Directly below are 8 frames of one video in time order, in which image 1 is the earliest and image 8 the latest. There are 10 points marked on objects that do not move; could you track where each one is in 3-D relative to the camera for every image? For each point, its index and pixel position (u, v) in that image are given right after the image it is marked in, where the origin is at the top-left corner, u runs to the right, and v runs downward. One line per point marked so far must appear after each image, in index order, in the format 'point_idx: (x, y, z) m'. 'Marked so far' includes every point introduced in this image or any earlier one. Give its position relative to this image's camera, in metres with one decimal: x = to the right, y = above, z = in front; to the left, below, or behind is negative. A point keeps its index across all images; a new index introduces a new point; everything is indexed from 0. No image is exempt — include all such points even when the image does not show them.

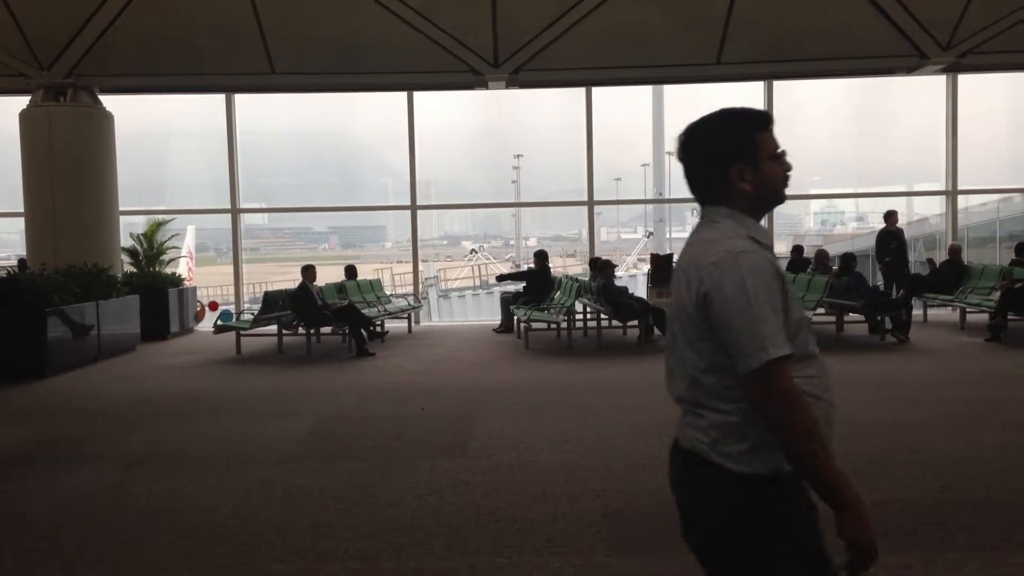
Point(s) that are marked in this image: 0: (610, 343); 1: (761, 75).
0: (+0.9, -0.5, +8.4) m
1: (+2.5, +2.1, +9.1) m
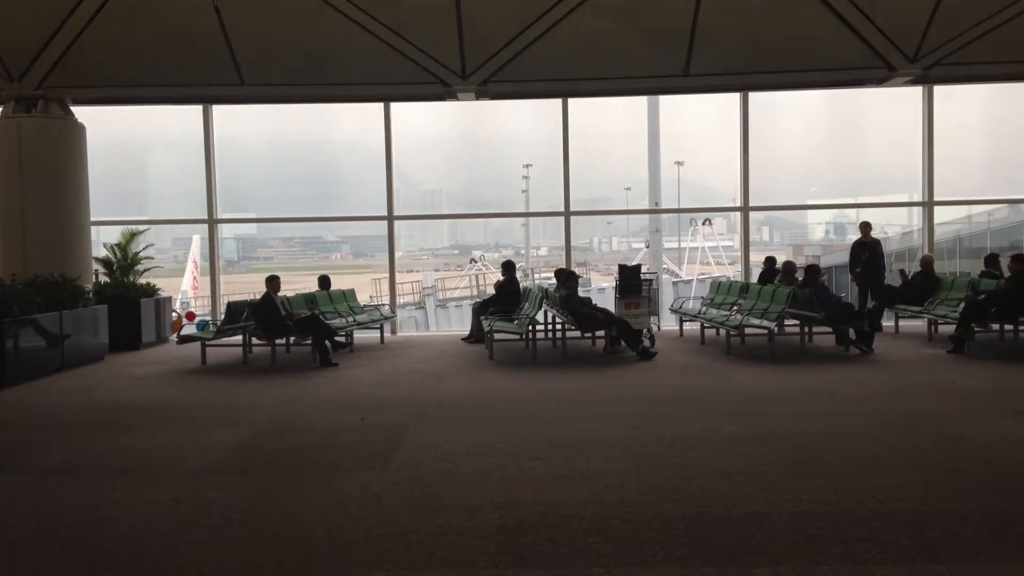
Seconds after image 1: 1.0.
0: (+0.6, -0.6, +8.4) m
1: (+2.2, +2.0, +9.1) m
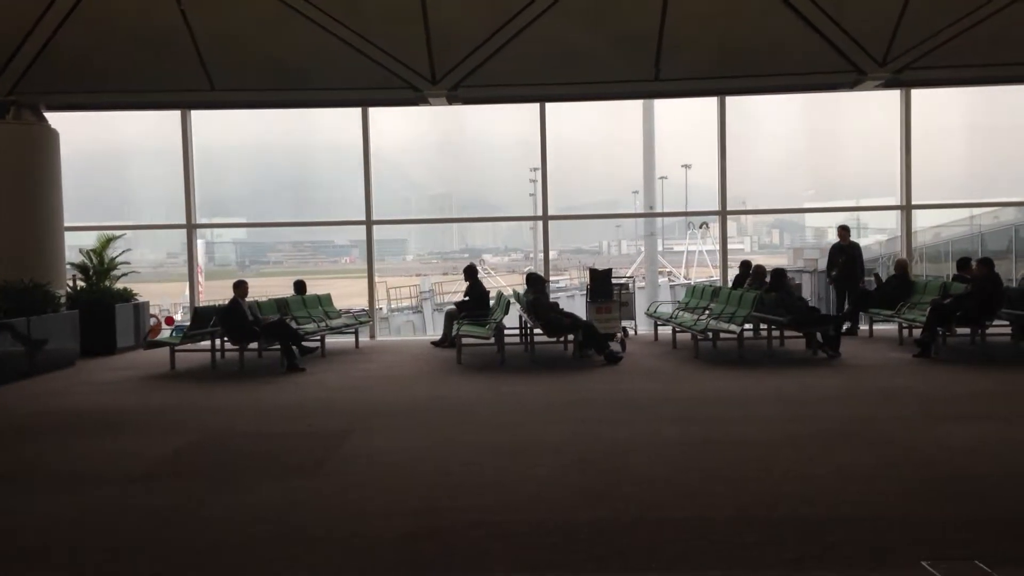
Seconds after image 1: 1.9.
0: (+0.3, -0.6, +8.4) m
1: (+1.9, +1.9, +9.1) m
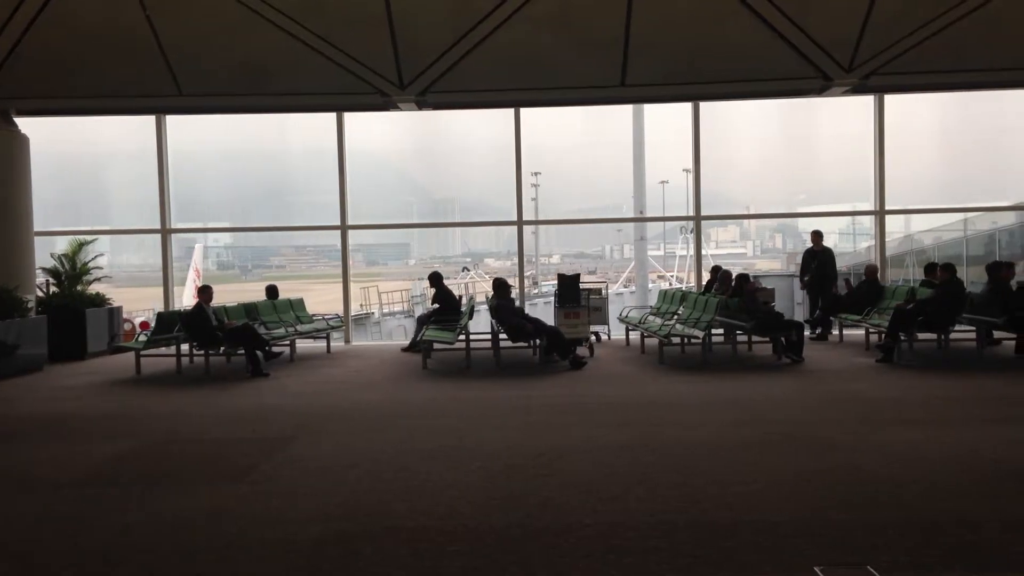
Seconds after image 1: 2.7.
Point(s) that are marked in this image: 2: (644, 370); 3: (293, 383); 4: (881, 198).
0: (0.0, -0.7, +8.4) m
1: (+1.6, +1.9, +9.1) m
2: (+1.1, -0.7, +8.0) m
3: (-1.8, -0.8, +7.6) m
4: (+4.7, +1.2, +11.8) m
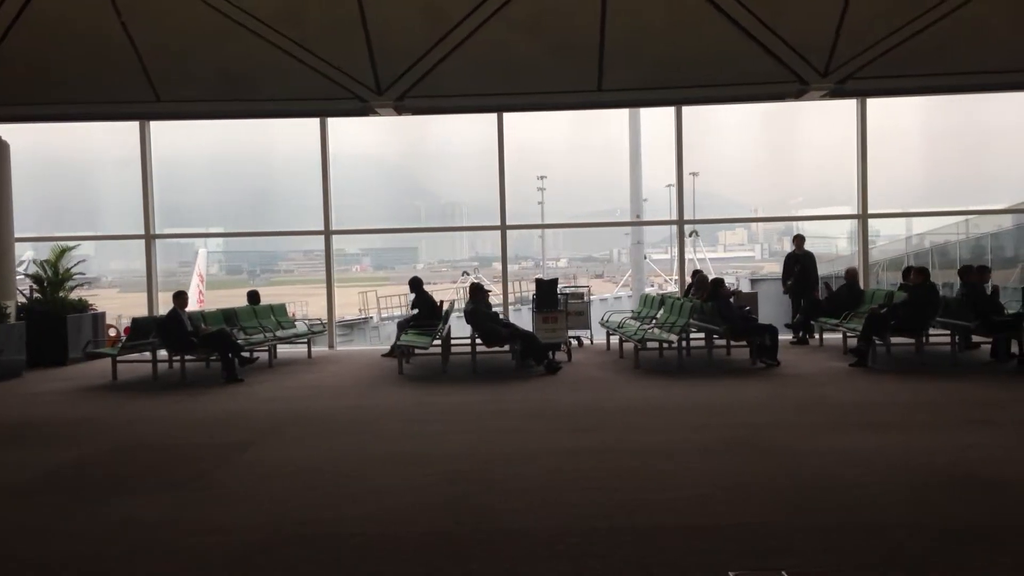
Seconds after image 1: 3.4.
0: (-0.2, -0.7, +8.4) m
1: (+1.3, +1.8, +9.1) m
2: (+0.9, -0.8, +8.0) m
3: (-2.0, -0.8, +7.6) m
4: (+4.5, +1.1, +11.8) m
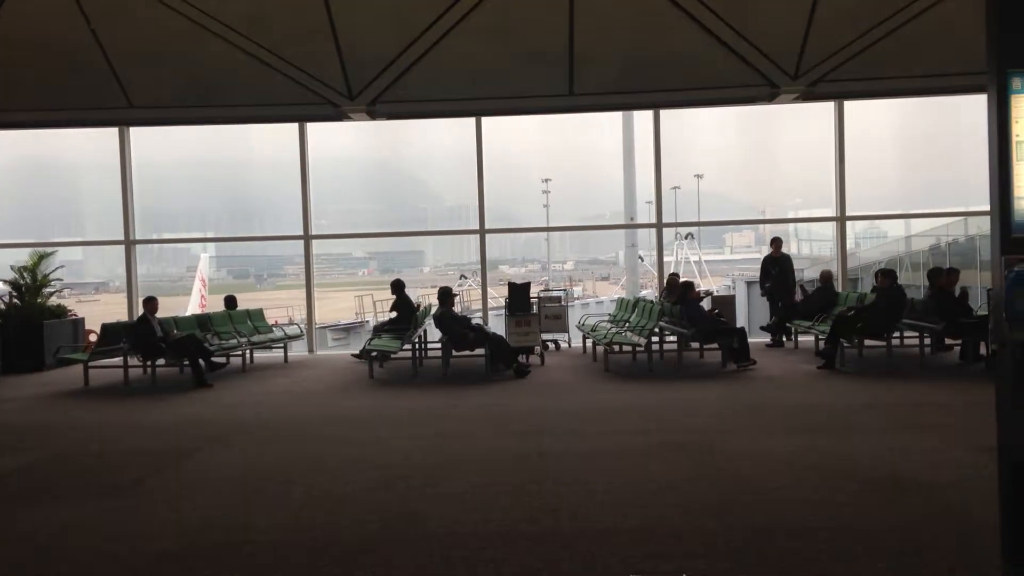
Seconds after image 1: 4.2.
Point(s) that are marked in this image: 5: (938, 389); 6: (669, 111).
0: (-0.5, -0.8, +8.4) m
1: (+1.1, +1.8, +9.2) m
2: (+0.7, -0.8, +8.0) m
3: (-2.3, -0.9, +7.6) m
4: (+4.3, +1.1, +11.9) m
5: (+3.2, -0.7, +6.8) m
6: (+2.1, +2.3, +12.1) m
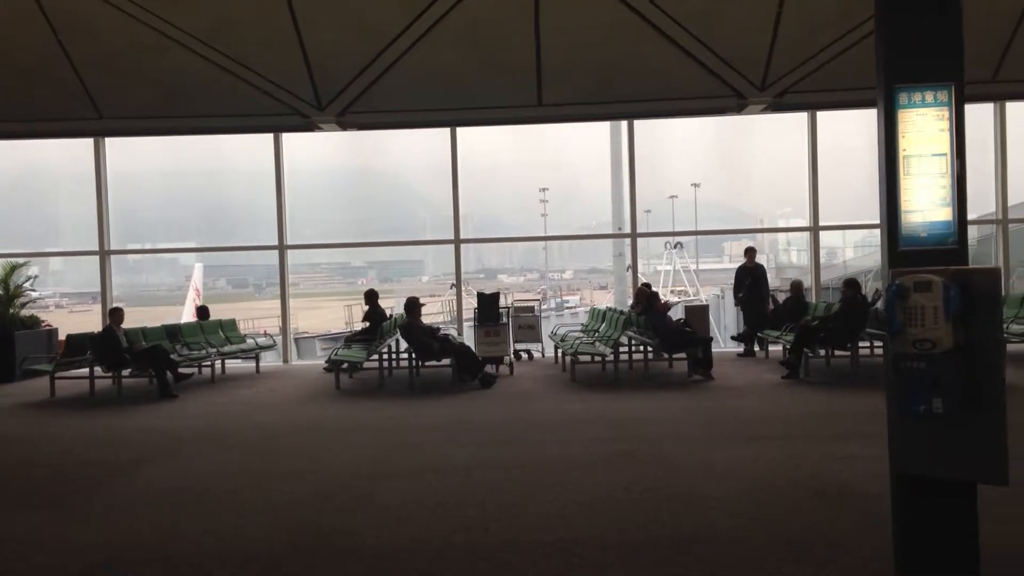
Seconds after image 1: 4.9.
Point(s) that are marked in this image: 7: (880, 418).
0: (-0.8, -0.9, +8.4) m
1: (+0.8, +1.7, +9.2) m
2: (+0.4, -0.9, +8.0) m
3: (-2.6, -1.0, +7.6) m
4: (+3.9, +1.0, +11.9) m
5: (+2.9, -0.8, +6.9) m
6: (+1.8, +2.2, +12.2) m
7: (+2.5, -0.9, +6.2) m
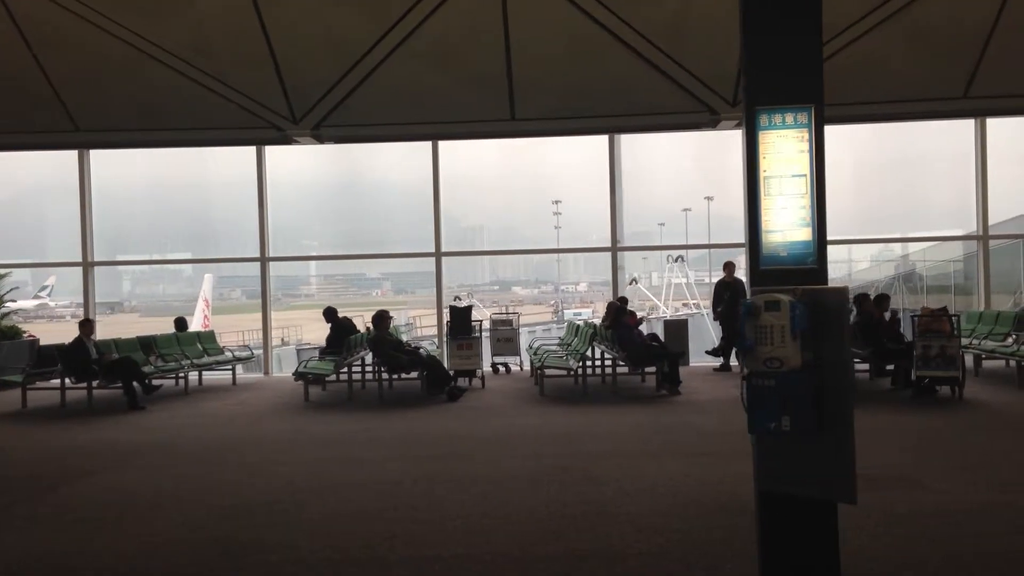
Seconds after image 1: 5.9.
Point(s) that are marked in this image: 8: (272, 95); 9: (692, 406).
0: (-1.1, -1.0, +8.5) m
1: (+0.5, +1.6, +9.2) m
2: (+0.1, -1.0, +8.1) m
3: (-2.9, -1.1, +7.7) m
4: (+3.7, +0.8, +11.9) m
5: (+2.6, -0.9, +6.9) m
6: (+1.5, +2.0, +12.2) m
7: (+2.2, -1.0, +6.2) m
8: (-2.3, +1.8, +8.7) m
9: (+1.5, -1.0, +7.4) m
